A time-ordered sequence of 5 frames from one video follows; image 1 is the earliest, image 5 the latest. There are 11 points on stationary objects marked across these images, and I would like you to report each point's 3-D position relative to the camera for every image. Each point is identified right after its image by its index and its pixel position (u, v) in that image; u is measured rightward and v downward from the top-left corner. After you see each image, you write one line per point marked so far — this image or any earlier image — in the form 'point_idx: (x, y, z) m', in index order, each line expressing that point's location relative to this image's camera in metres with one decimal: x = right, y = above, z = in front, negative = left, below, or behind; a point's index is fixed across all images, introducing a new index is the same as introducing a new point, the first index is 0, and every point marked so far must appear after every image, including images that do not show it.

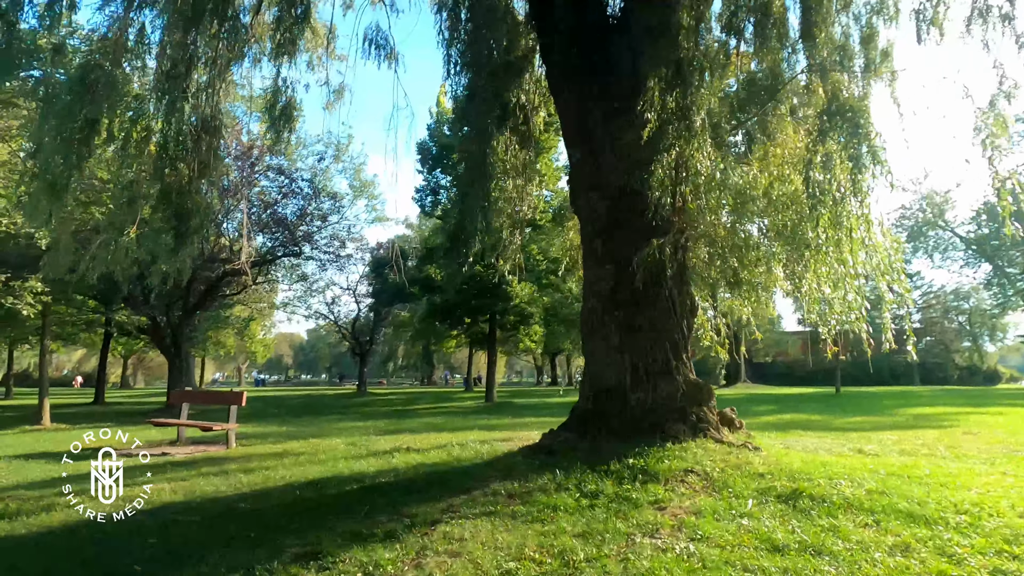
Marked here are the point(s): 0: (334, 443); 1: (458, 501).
0: (-2.9, -2.6, +11.1) m
1: (-0.5, -2.0, +6.4) m
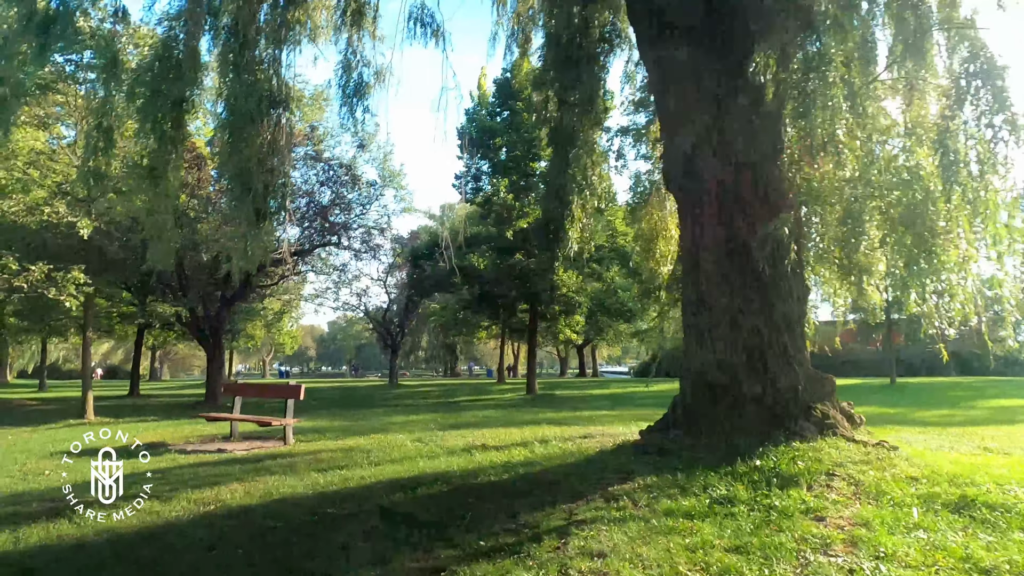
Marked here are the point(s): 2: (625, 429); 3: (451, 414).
0: (-1.7, -2.4, +10.5) m
1: (+0.6, -1.9, +5.7) m
2: (+1.8, -2.2, +10.4) m
3: (-1.4, -3.0, +16.1) m
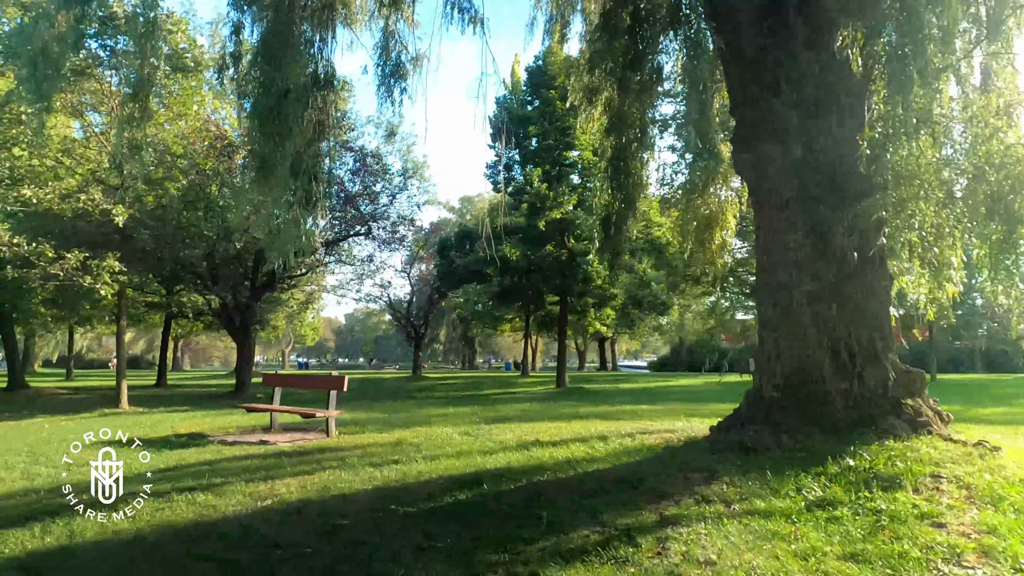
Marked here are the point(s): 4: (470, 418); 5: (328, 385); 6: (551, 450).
0: (-1.0, -2.2, +10.2) m
1: (+1.2, -1.8, +5.3) m
2: (+2.6, -2.1, +10.1) m
3: (-0.5, -2.8, +15.8) m
4: (-0.8, -2.5, +12.6) m
5: (-3.1, -1.7, +11.4) m
6: (+0.5, -2.0, +8.3) m
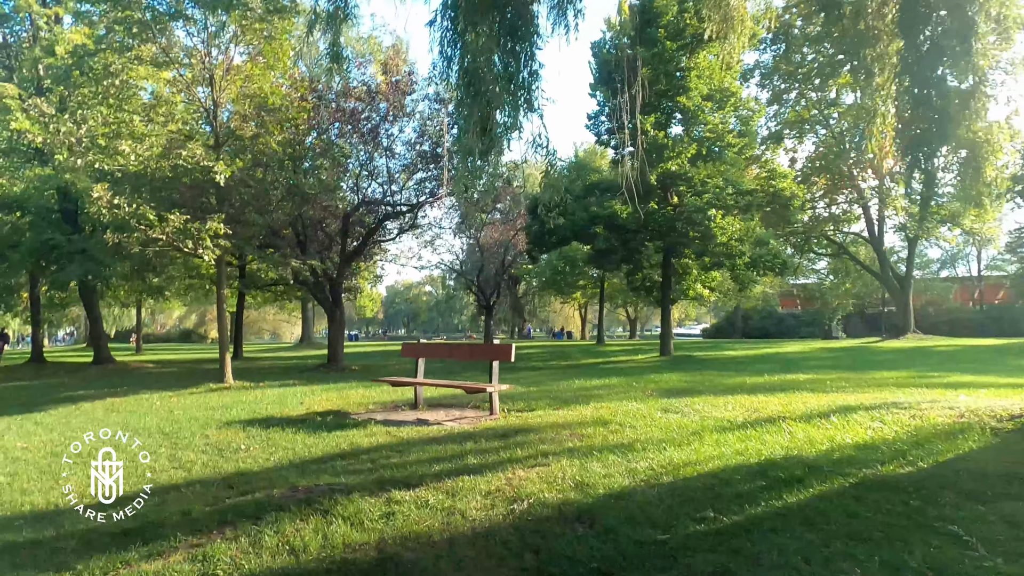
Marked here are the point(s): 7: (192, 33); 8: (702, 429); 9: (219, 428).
0: (+1.7, -1.6, +8.6) m
1: (+3.7, -1.3, +3.7) m
2: (+5.3, -1.4, +8.3) m
3: (+2.5, -1.9, +14.3) m
4: (+2.0, -1.7, +11.0) m
5: (-0.4, -1.0, +9.9) m
6: (+3.1, -1.4, +6.7) m
7: (-7.4, +5.9, +15.4) m
8: (+2.0, -1.5, +7.1) m
9: (-4.1, -2.0, +9.5) m
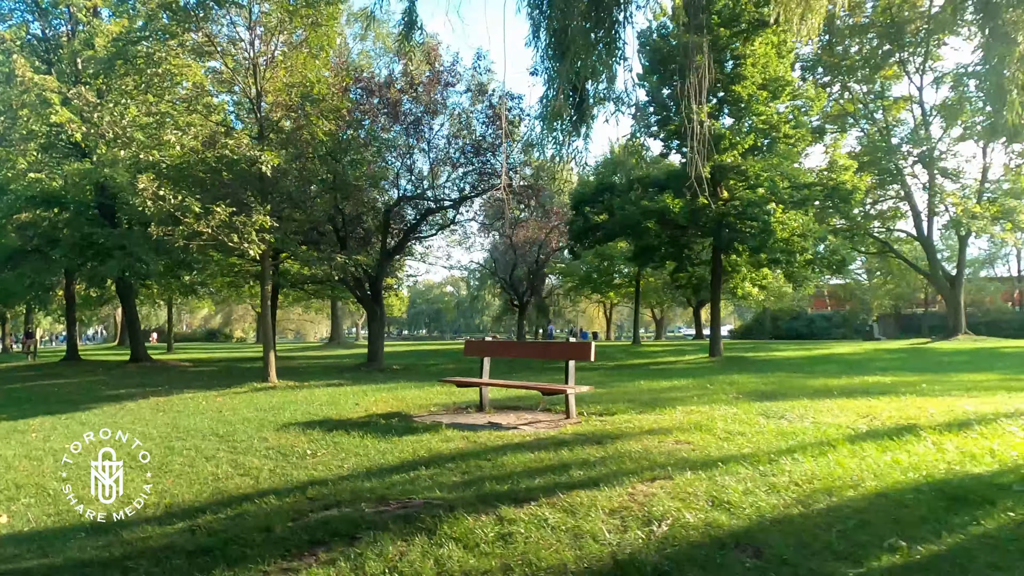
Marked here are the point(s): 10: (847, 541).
0: (+2.7, -1.5, +7.9) m
1: (+4.5, -1.2, +2.8) m
2: (+6.3, -1.3, +7.4) m
3: (+3.7, -1.8, +13.5) m
4: (+3.1, -1.6, +10.2) m
5: (+0.7, -0.9, +9.2) m
6: (+4.0, -1.4, +5.9) m
7: (-6.2, +6.0, +14.9) m
8: (+3.0, -1.4, +6.4) m
9: (-3.1, -1.9, +8.9) m
10: (+2.0, -1.5, +4.0) m
